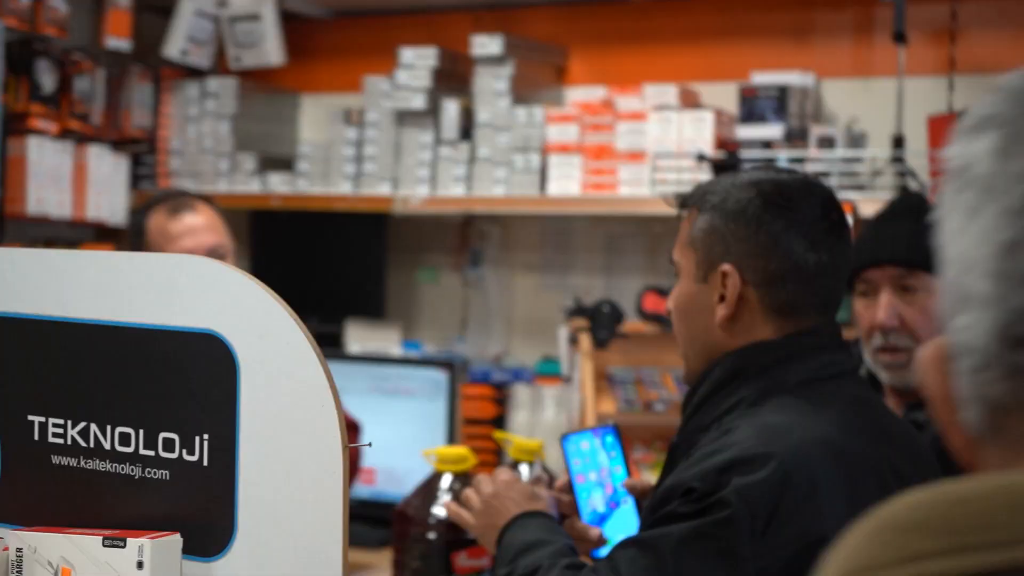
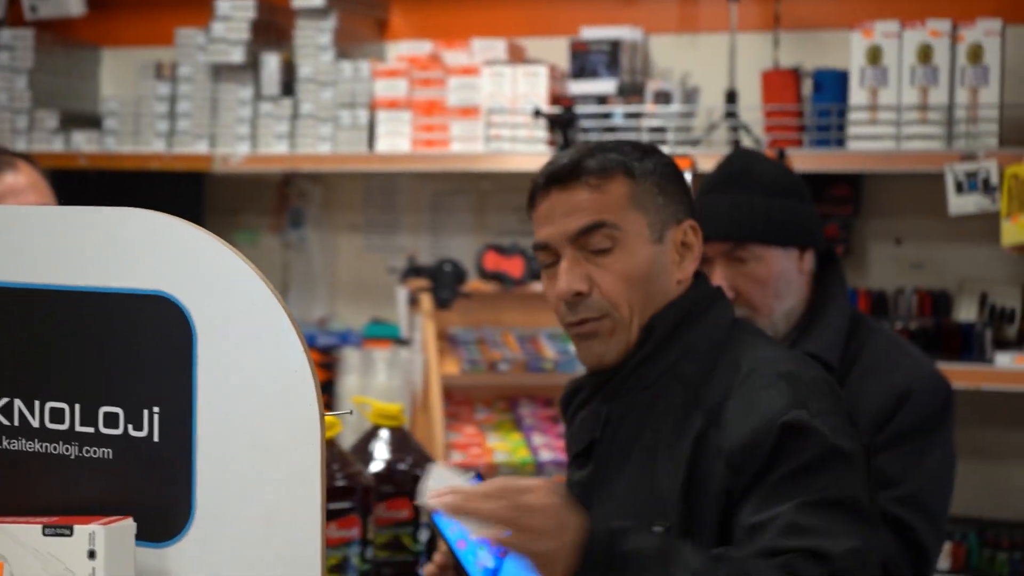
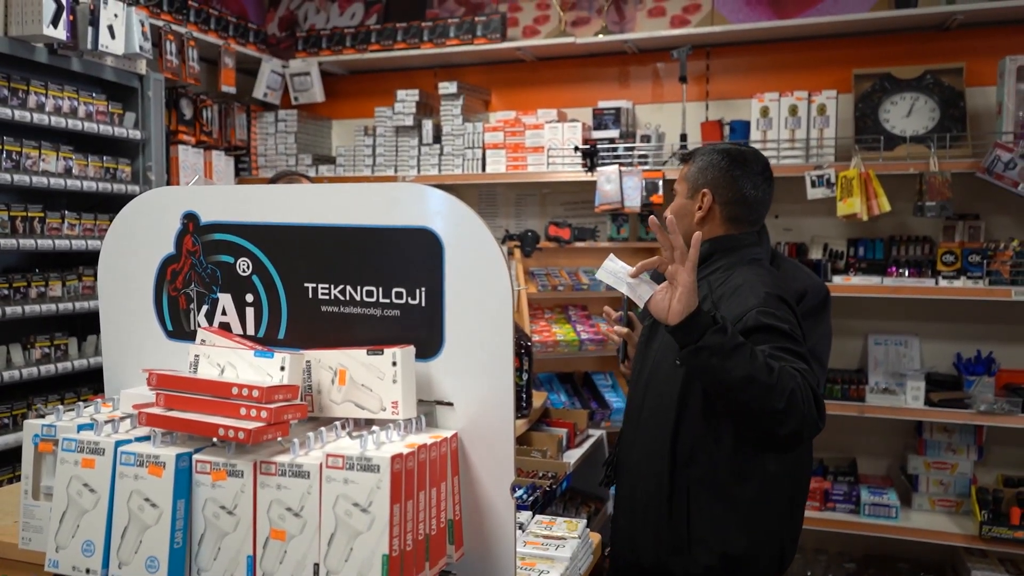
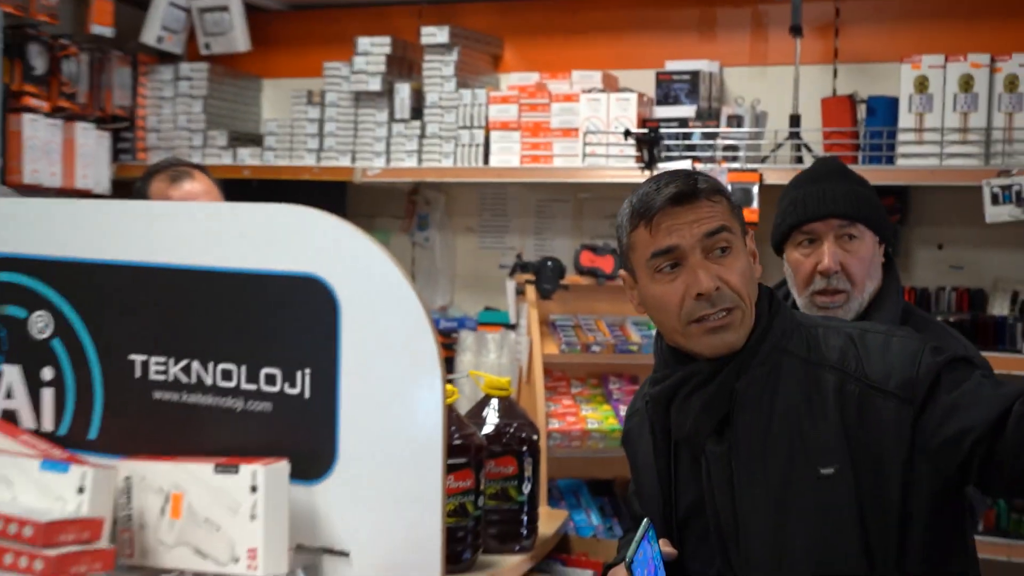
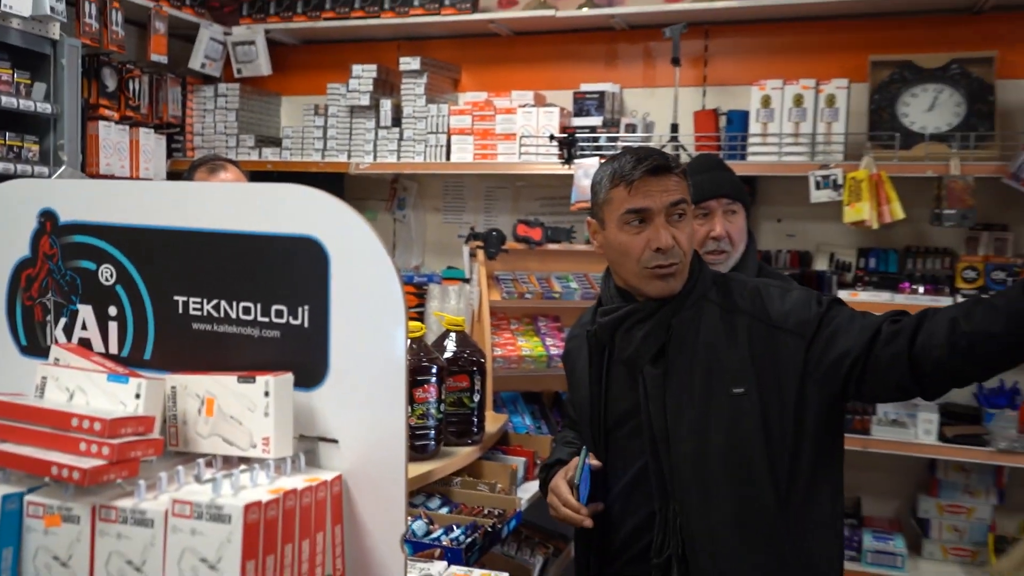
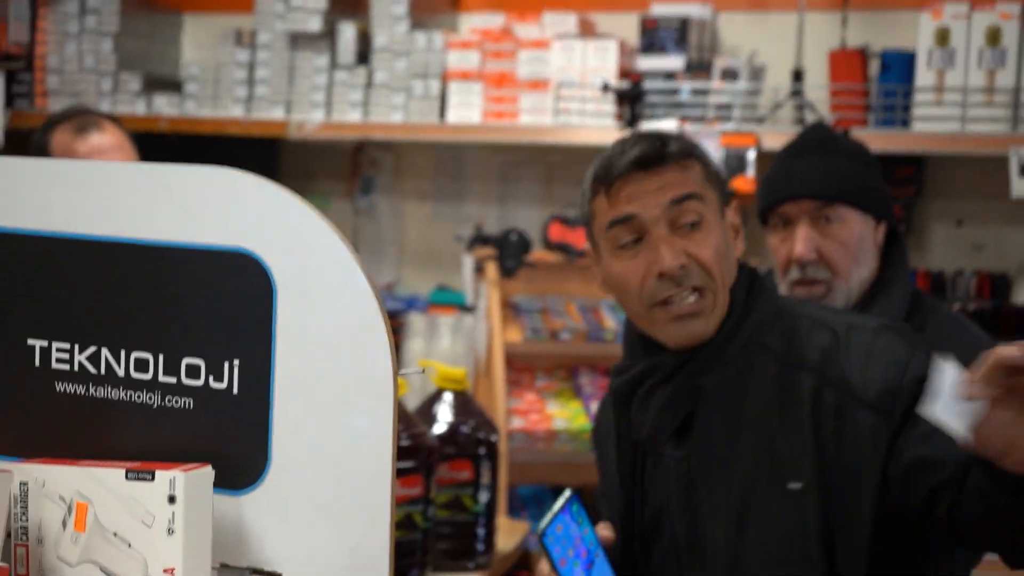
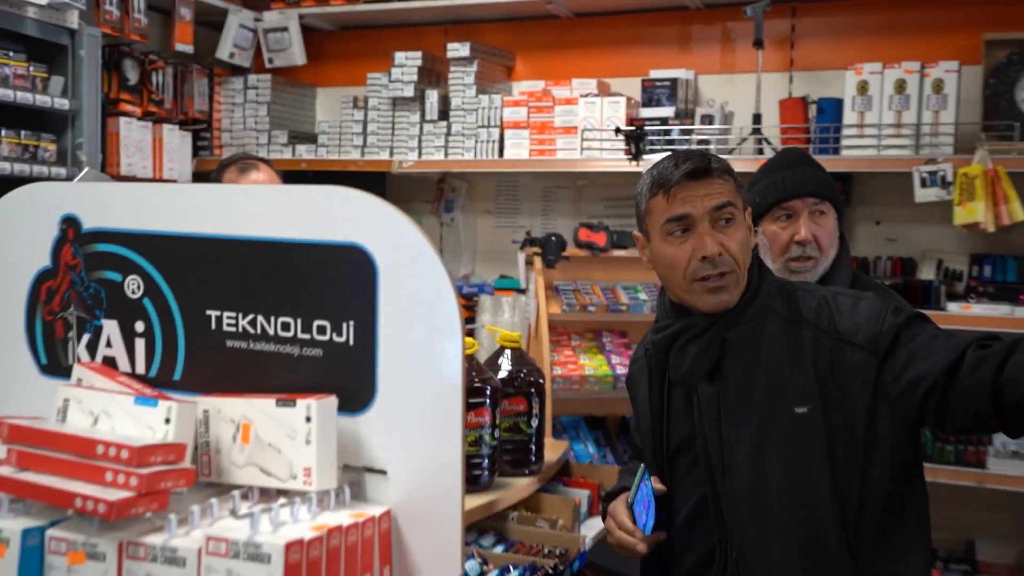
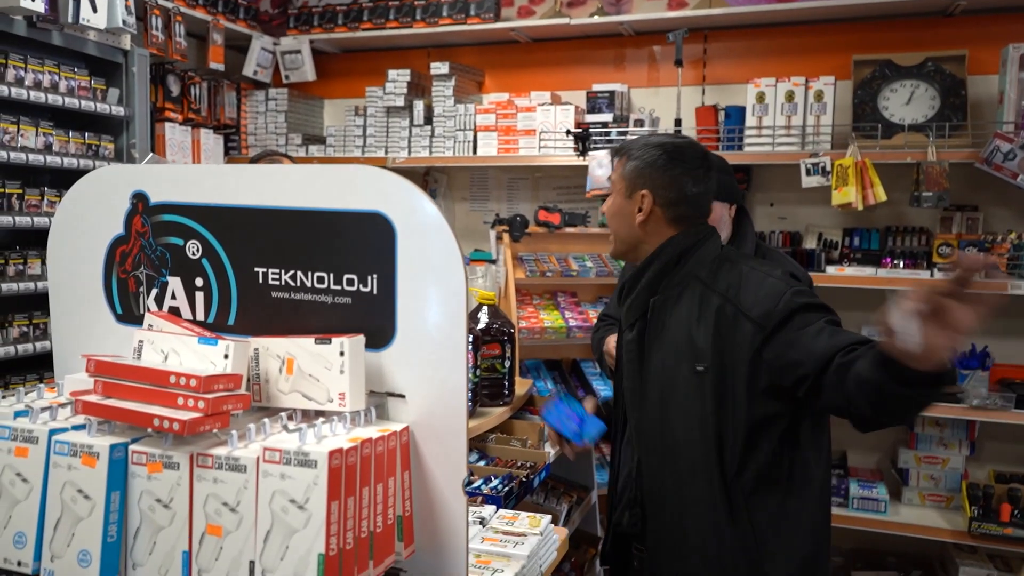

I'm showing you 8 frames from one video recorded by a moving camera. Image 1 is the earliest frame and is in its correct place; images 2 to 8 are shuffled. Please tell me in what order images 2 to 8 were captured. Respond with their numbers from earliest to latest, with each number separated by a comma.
2, 6, 4, 7, 5, 8, 3
